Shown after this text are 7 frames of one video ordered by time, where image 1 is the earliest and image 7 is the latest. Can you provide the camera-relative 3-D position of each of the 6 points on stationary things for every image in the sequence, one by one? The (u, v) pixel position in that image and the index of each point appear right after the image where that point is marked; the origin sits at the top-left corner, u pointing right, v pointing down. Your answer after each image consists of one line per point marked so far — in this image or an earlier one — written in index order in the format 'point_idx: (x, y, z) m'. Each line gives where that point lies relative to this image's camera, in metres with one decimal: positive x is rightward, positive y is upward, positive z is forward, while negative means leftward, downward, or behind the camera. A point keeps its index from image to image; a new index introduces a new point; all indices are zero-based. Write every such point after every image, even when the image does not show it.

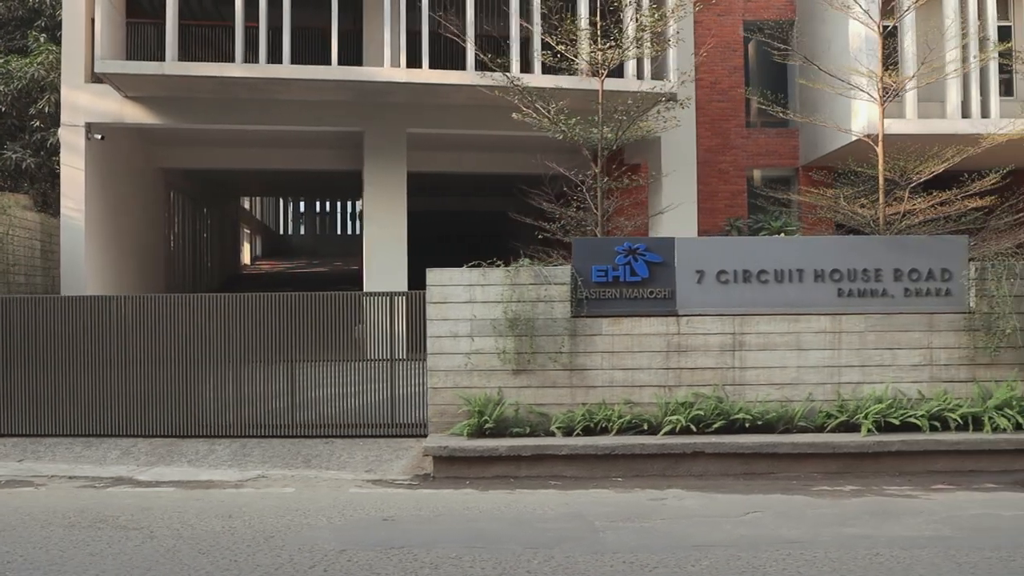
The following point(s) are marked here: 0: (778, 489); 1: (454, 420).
0: (+1.6, -1.2, +8.2) m
1: (-0.4, -0.9, +9.0) m
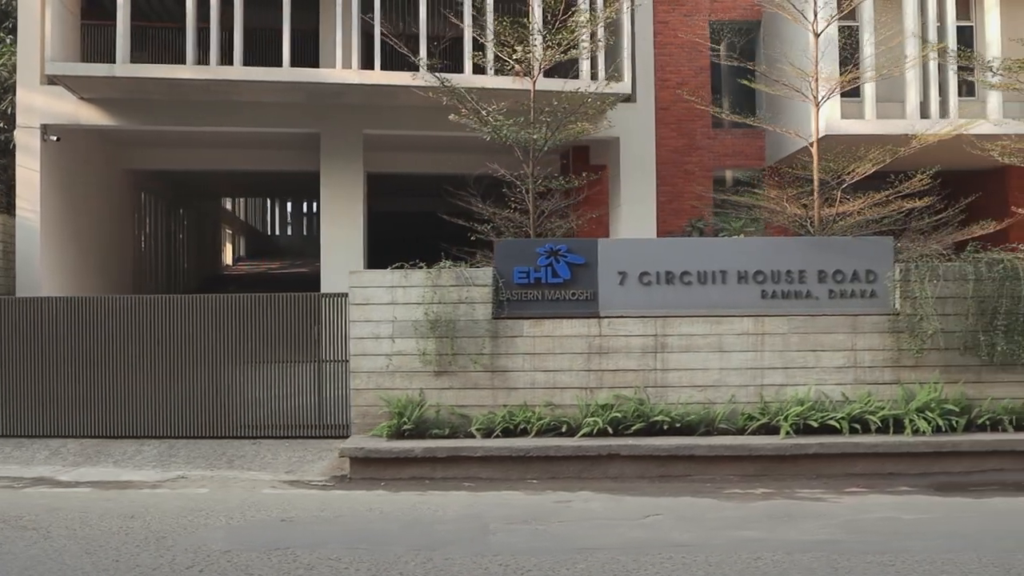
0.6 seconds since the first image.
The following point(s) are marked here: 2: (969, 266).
0: (+1.1, -1.2, +8.2) m
1: (-0.9, -0.9, +9.0) m
2: (+3.0, +0.1, +9.0) m
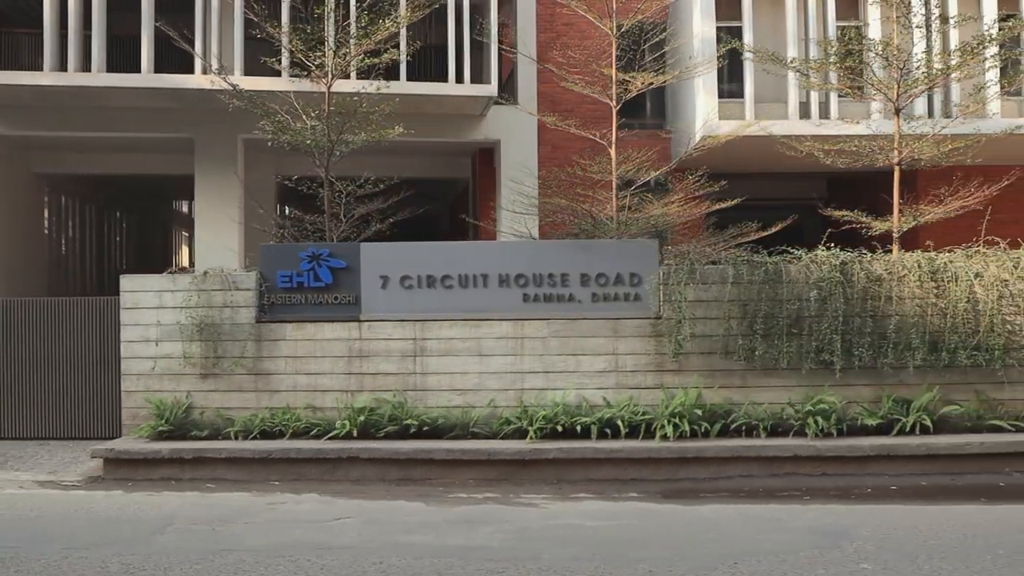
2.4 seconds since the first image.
0: (-0.6, -1.2, +8.2) m
1: (-2.5, -0.9, +9.1) m
2: (+1.4, +0.1, +8.9) m
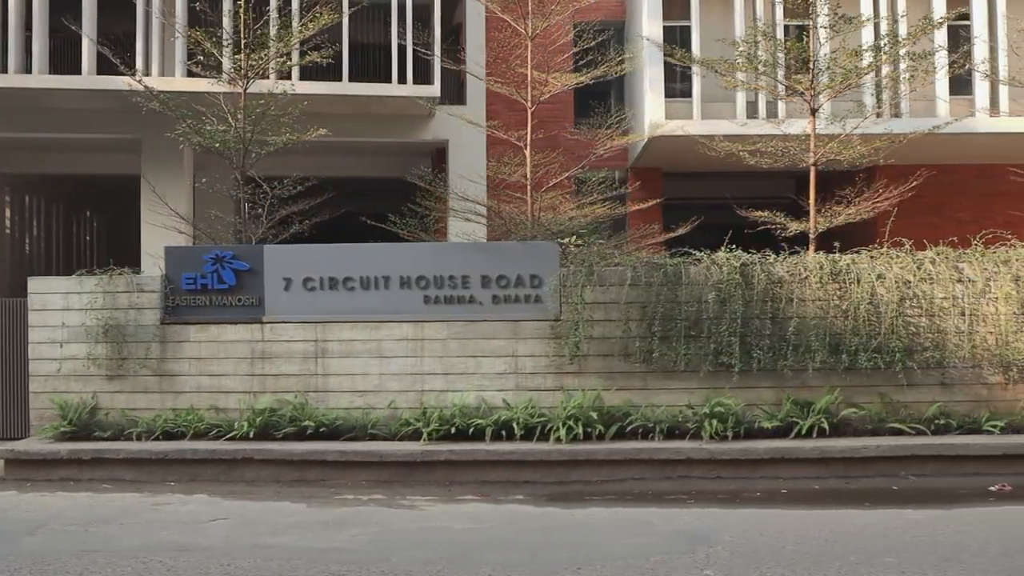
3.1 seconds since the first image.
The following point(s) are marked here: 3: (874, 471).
0: (-1.3, -1.3, +8.2) m
1: (-3.1, -0.9, +9.2) m
2: (+0.8, +0.1, +8.9) m
3: (+2.2, -1.1, +8.4) m
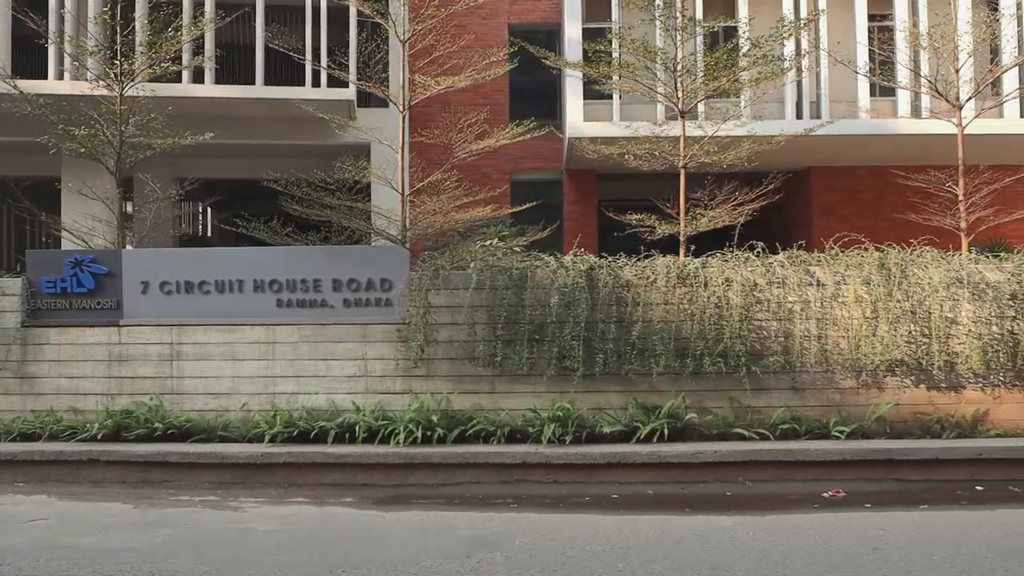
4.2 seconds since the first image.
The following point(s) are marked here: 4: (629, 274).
0: (-2.3, -1.3, +8.3) m
1: (-4.1, -0.9, +9.3) m
2: (-0.2, +0.1, +8.9) m
3: (+1.2, -1.2, +8.3) m
4: (+0.7, +0.1, +8.8) m
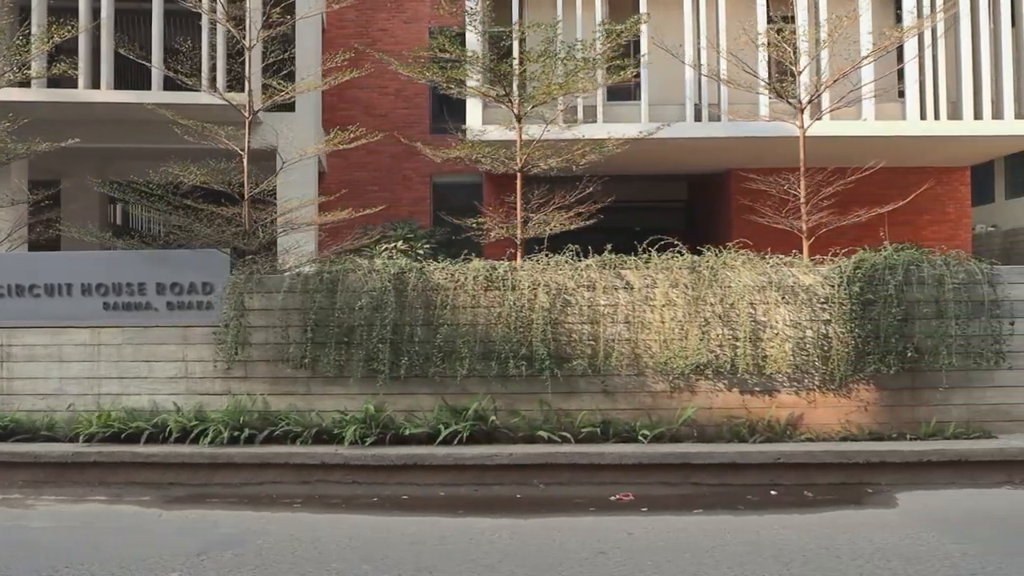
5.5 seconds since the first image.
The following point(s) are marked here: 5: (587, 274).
0: (-3.5, -1.3, +8.5) m
1: (-5.3, -0.9, +9.6) m
2: (-1.4, +0.1, +9.0) m
3: (0.0, -1.2, +8.4) m
4: (-0.5, +0.1, +8.8) m
5: (+0.5, +0.1, +8.8) m
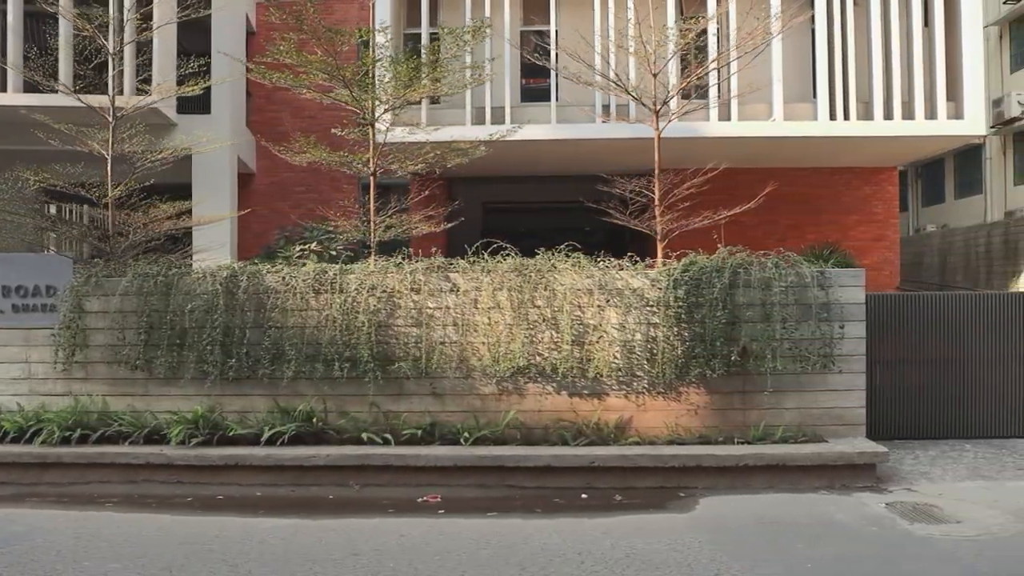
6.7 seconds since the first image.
0: (-4.6, -1.3, +8.7) m
1: (-6.4, -1.0, +9.8) m
2: (-2.6, +0.1, +9.1) m
3: (-1.2, -1.2, +8.4) m
4: (-1.6, +0.1, +8.9) m
5: (-0.6, +0.1, +8.9) m
